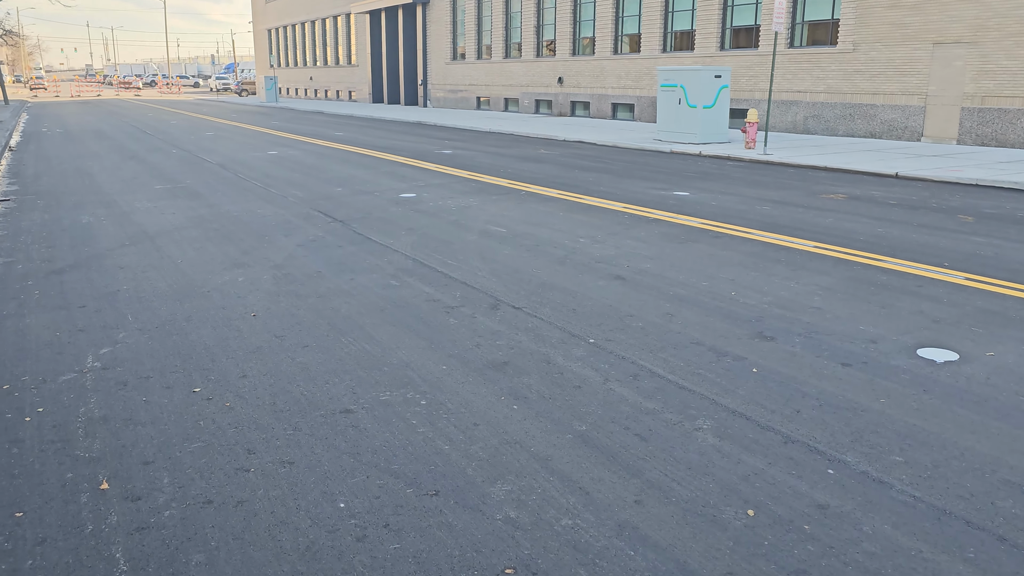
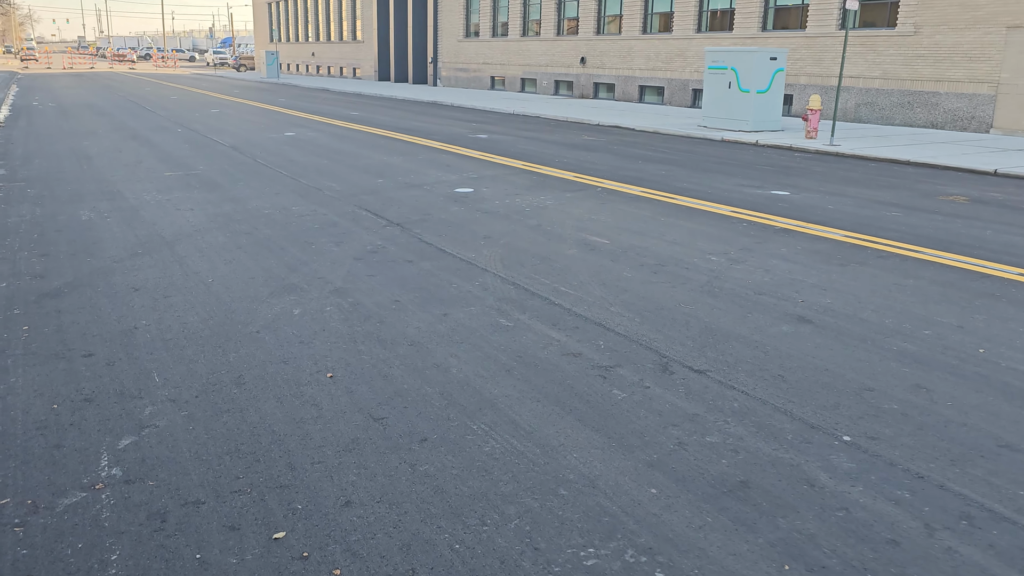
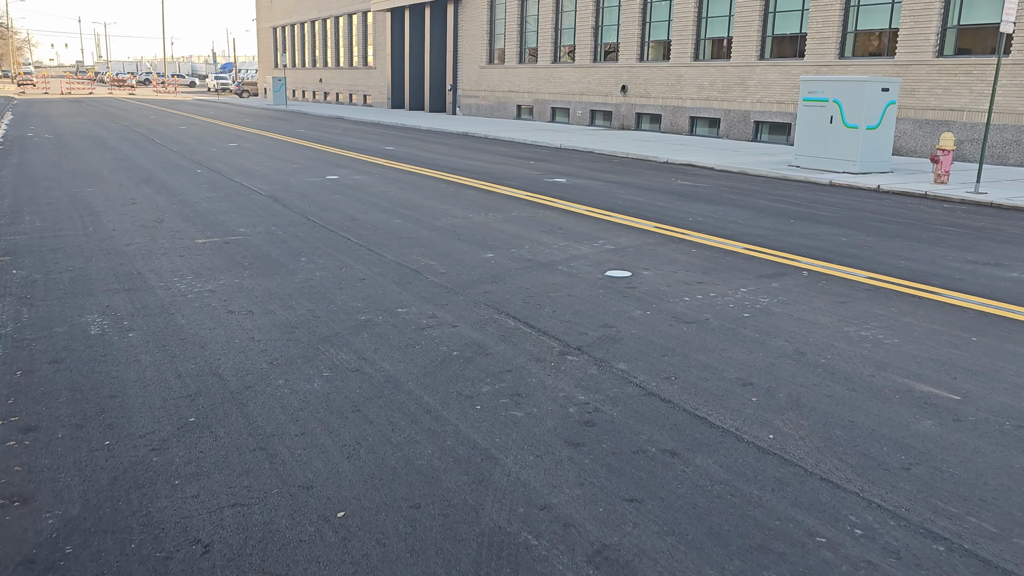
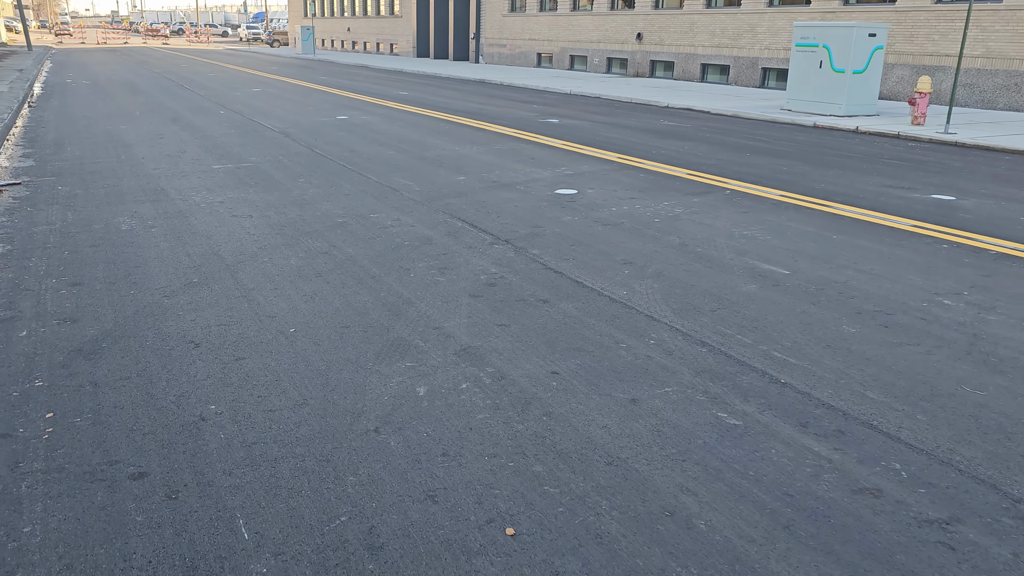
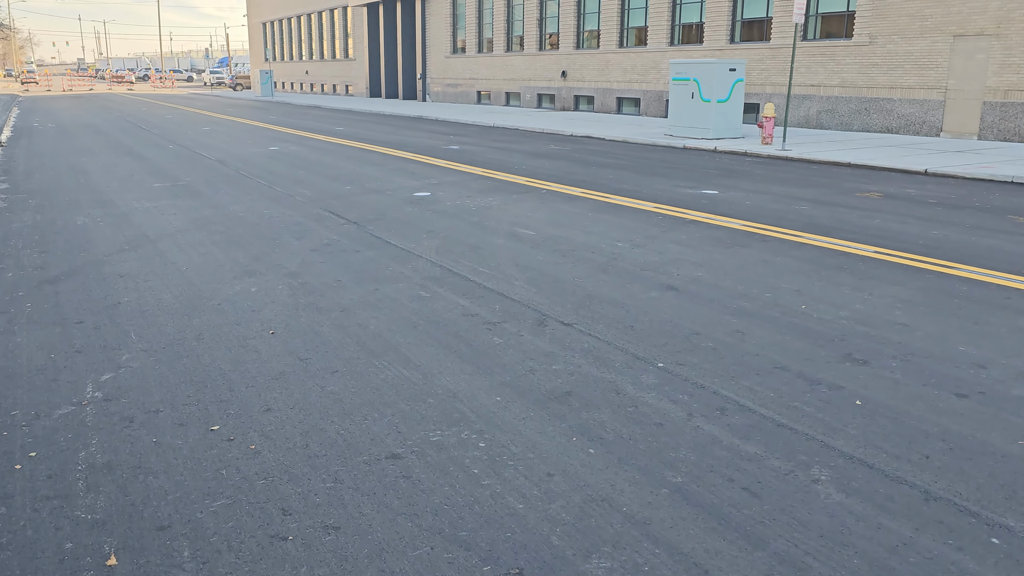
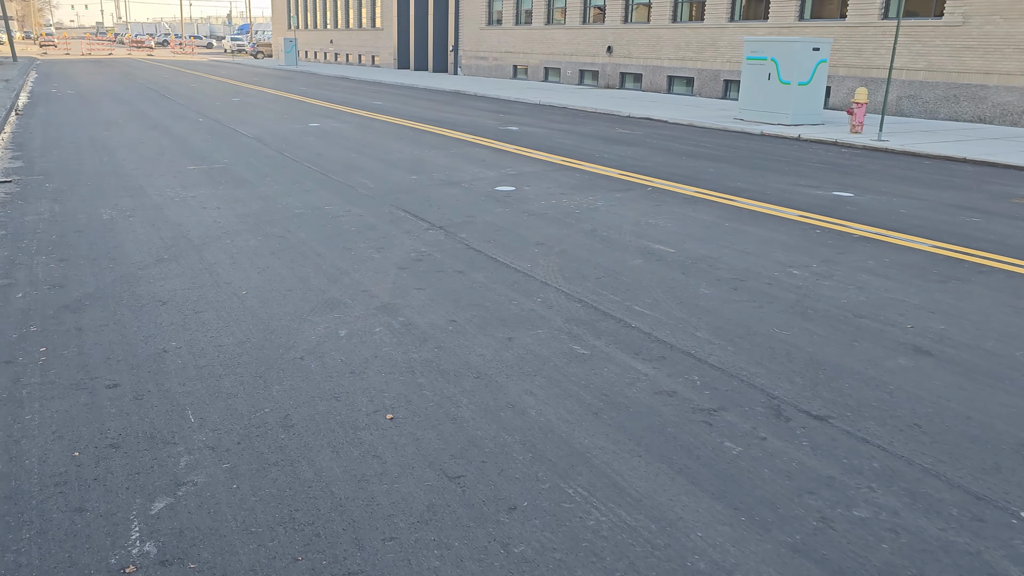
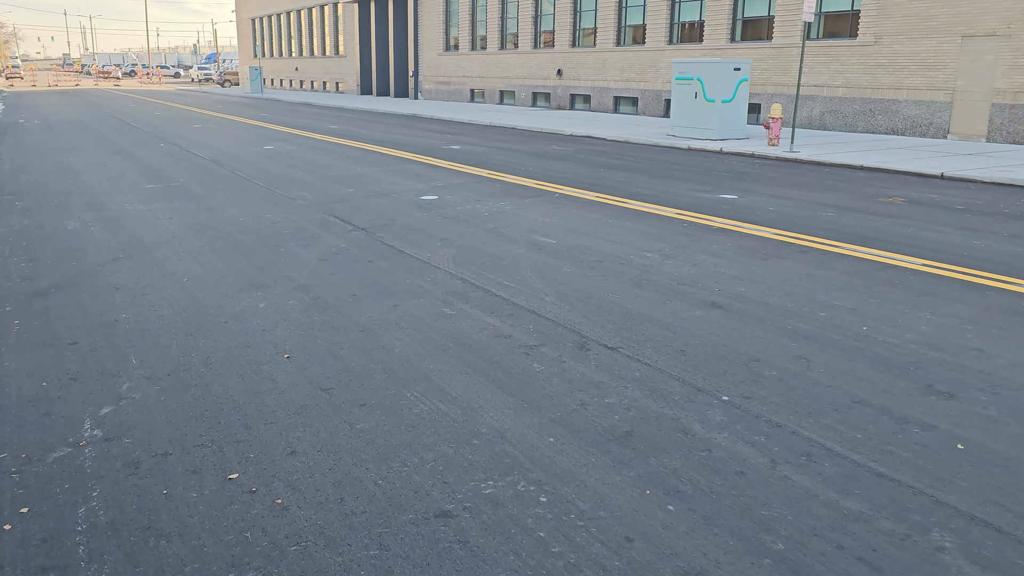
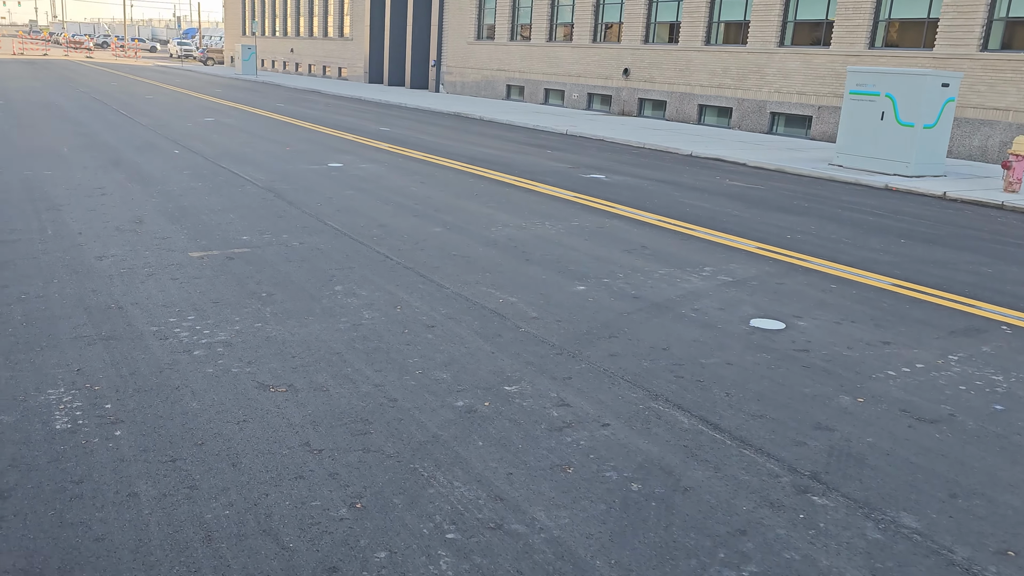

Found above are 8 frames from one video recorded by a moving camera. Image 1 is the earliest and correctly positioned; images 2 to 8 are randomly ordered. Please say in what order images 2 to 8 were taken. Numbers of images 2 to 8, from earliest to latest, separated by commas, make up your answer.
5, 7, 2, 6, 4, 3, 8
